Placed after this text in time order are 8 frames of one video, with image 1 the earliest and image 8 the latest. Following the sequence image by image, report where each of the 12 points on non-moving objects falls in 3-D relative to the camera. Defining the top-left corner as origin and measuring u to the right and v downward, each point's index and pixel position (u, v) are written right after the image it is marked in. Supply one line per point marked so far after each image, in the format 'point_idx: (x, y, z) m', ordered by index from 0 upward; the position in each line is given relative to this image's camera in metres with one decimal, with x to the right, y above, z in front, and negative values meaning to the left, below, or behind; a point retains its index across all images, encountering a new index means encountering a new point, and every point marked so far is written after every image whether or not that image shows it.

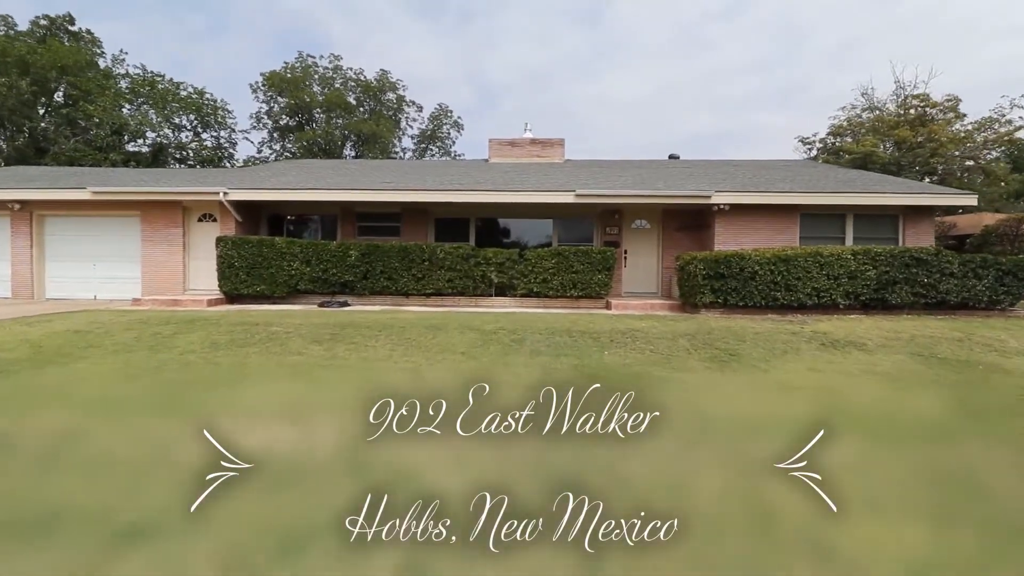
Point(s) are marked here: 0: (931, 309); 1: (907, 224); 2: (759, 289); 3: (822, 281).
0: (+8.5, -0.4, +10.1) m
1: (+9.3, +1.5, +11.7) m
2: (+4.8, 0.0, +9.8) m
3: (+6.1, +0.2, +9.8) m
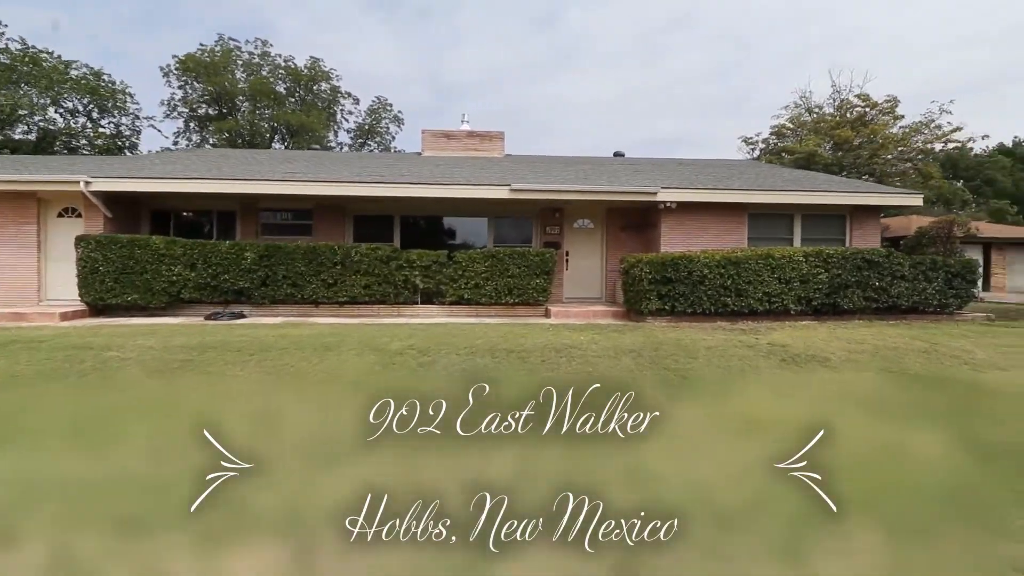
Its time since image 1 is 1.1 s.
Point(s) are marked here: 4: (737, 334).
0: (+7.2, -0.5, +9.6) m
1: (+7.7, +1.4, +11.2) m
2: (+3.5, -0.1, +8.9) m
3: (+4.7, +0.1, +9.0) m
4: (+3.4, -0.7, +7.6) m
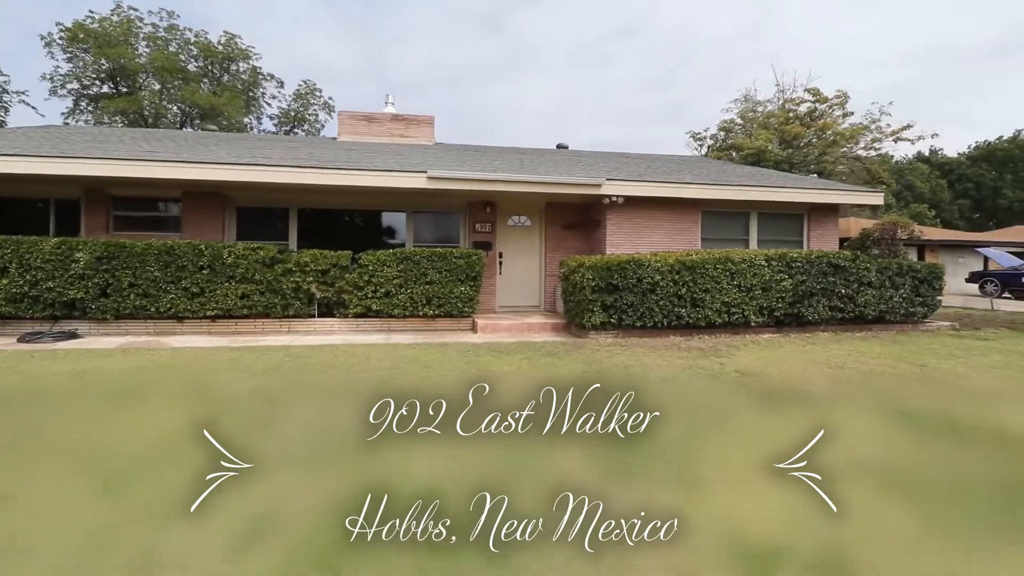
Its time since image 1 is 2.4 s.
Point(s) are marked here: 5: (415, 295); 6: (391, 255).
0: (+5.8, -0.6, +8.5) m
1: (+6.2, +1.3, +10.2) m
2: (+2.2, -0.3, +7.5) m
3: (+3.4, -0.1, +7.7) m
4: (+2.2, -0.9, +6.3) m
5: (-1.6, -0.1, +8.4) m
6: (-2.0, +0.5, +8.3) m
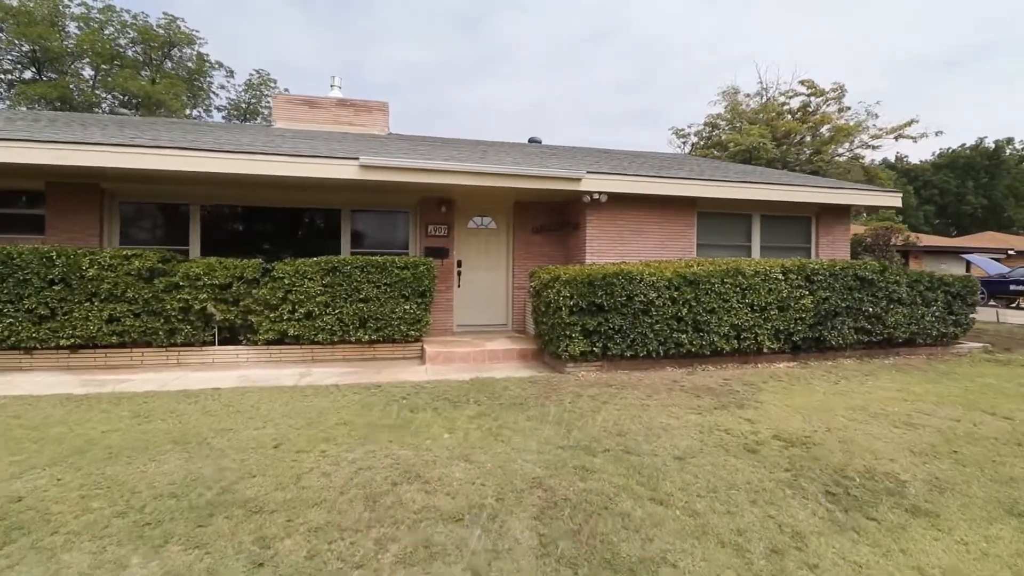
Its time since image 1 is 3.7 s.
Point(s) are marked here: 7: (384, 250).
0: (+5.2, -0.9, +7.1) m
1: (+5.5, +1.1, +8.8) m
2: (+1.7, -0.5, +5.9) m
3: (+2.9, -0.3, +6.2) m
4: (+1.8, -1.1, +4.7) m
5: (-2.2, -0.4, +6.6) m
6: (-2.6, +0.3, +6.5) m
7: (-2.0, +0.6, +8.2) m
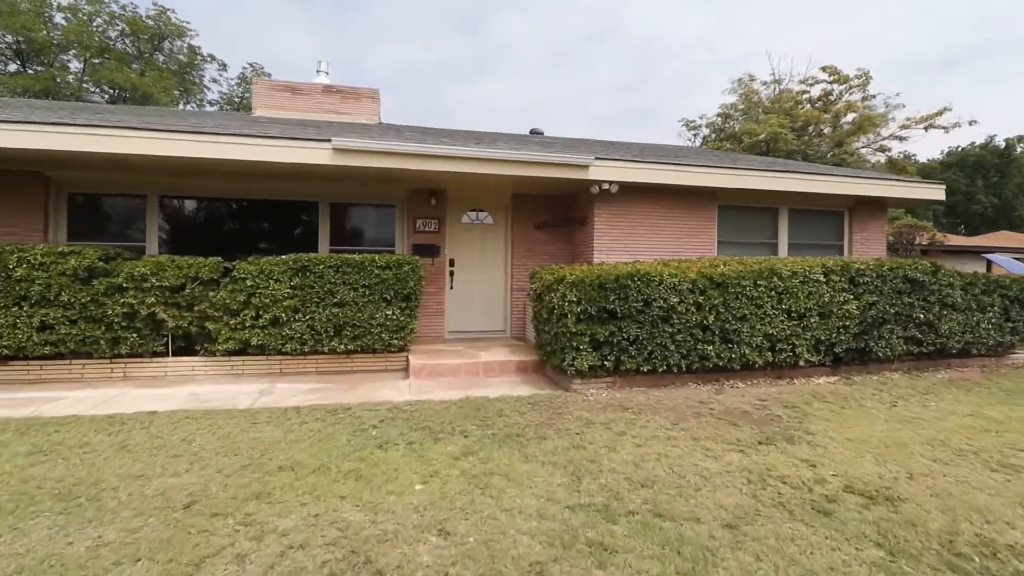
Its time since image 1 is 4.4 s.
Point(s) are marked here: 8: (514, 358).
0: (+5.2, -0.9, +6.2) m
1: (+5.5, +1.0, +7.9) m
2: (+1.6, -0.6, +5.0) m
3: (+2.9, -0.4, +5.3) m
4: (+1.7, -1.1, +3.8) m
5: (-2.2, -0.4, +5.7) m
6: (-2.6, +0.3, +5.6) m
7: (-2.0, +0.6, +7.3) m
8: (0.0, -0.8, +5.9) m
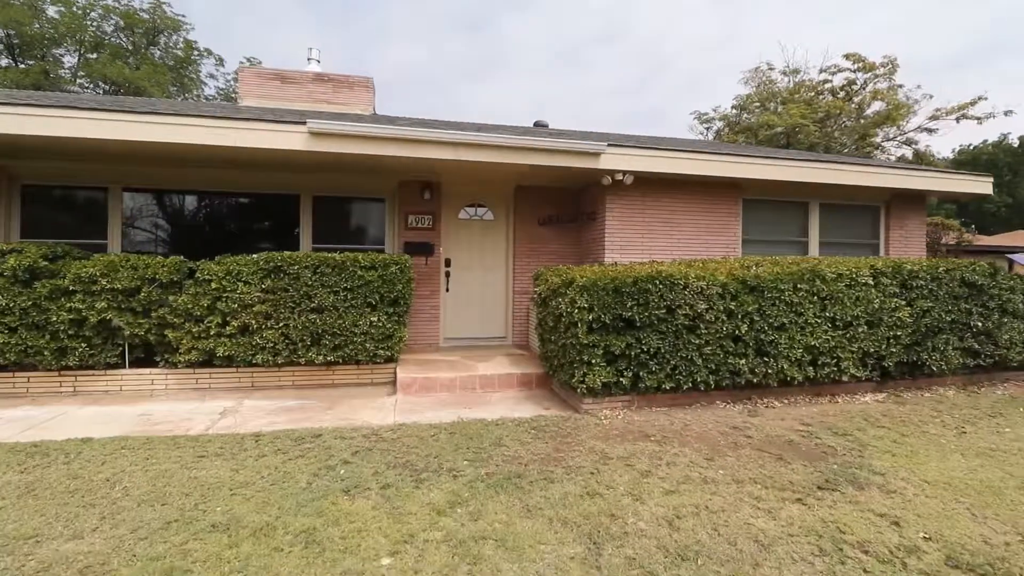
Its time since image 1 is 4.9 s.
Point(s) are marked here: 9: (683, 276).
0: (+5.2, -1.0, +5.5) m
1: (+5.5, +1.0, +7.2) m
2: (+1.6, -0.6, +4.3) m
3: (+2.9, -0.4, +4.6) m
4: (+1.7, -1.2, +3.1) m
5: (-2.2, -0.5, +5.0) m
6: (-2.6, +0.2, +4.9) m
7: (-2.0, +0.5, +6.6) m
8: (0.0, -0.9, +5.3) m
9: (+1.5, +0.1, +4.3) m
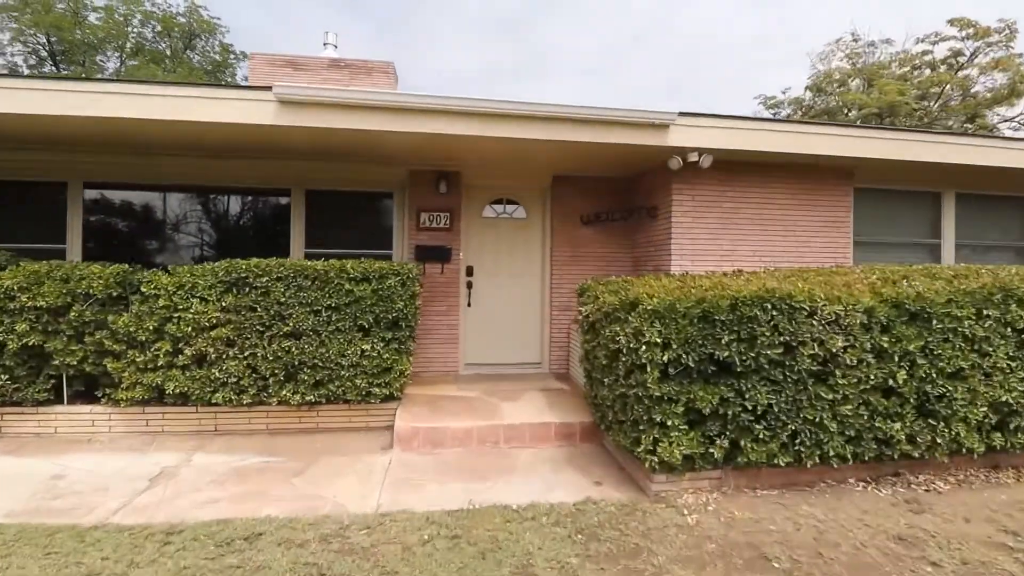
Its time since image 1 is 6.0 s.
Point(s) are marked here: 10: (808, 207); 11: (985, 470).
0: (+5.5, -1.1, +3.8) m
1: (+5.9, +0.8, +5.5) m
2: (+1.9, -0.8, +2.9) m
3: (+3.1, -0.6, +3.0) m
4: (+1.9, -1.3, +1.6) m
5: (-1.9, -0.6, +3.9) m
6: (-2.3, +0.1, +3.8) m
7: (-1.6, +0.4, +5.4) m
8: (+0.3, -1.0, +3.9) m
9: (+1.7, 0.0, +2.9) m
10: (+2.8, +0.8, +4.8) m
11: (+3.1, -1.2, +3.2) m
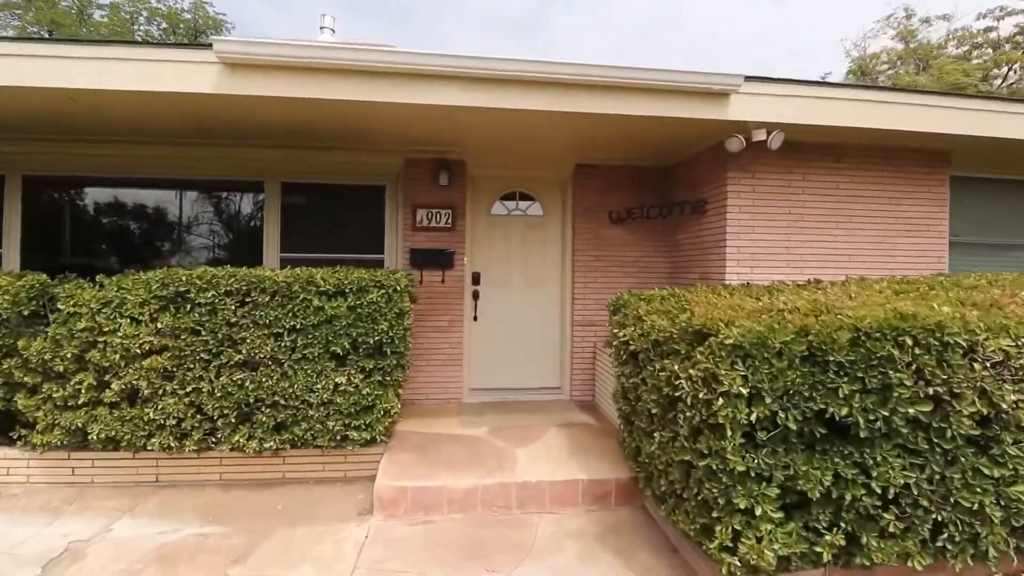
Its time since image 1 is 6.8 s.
0: (+5.6, -1.2, +2.8) m
1: (+6.1, +0.7, +4.5) m
2: (+1.9, -0.9, +2.0) m
3: (+3.2, -0.7, +2.1) m
4: (+1.9, -1.4, +0.7) m
5: (-1.9, -0.7, +3.0) m
6: (-2.3, 0.0, +3.0) m
7: (-1.5, +0.3, +4.6) m
8: (+0.4, -1.1, +3.0) m
9: (+1.8, -0.1, +2.0) m
10: (+2.9, +0.7, +3.9) m
11: (+3.2, -1.3, +2.3) m
